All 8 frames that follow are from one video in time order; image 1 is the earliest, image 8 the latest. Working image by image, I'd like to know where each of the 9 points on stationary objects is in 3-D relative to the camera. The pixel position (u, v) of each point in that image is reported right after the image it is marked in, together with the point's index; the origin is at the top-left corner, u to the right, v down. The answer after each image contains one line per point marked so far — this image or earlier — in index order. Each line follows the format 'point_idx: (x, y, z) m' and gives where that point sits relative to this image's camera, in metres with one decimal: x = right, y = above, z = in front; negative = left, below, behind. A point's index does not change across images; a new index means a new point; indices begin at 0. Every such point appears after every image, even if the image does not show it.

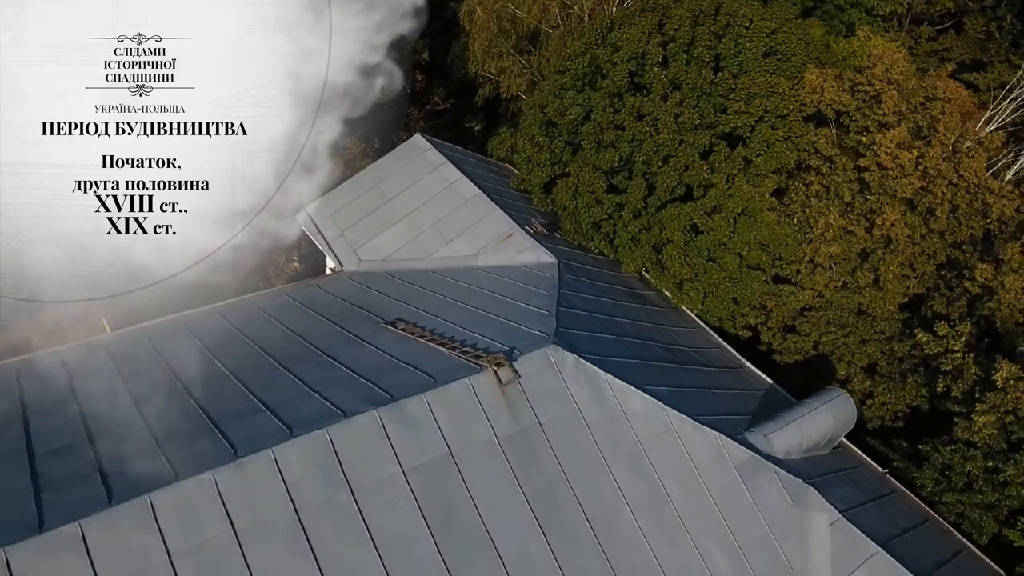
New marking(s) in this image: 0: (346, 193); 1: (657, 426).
0: (-2.1, +1.2, +14.3) m
1: (+1.2, -1.1, +9.2) m
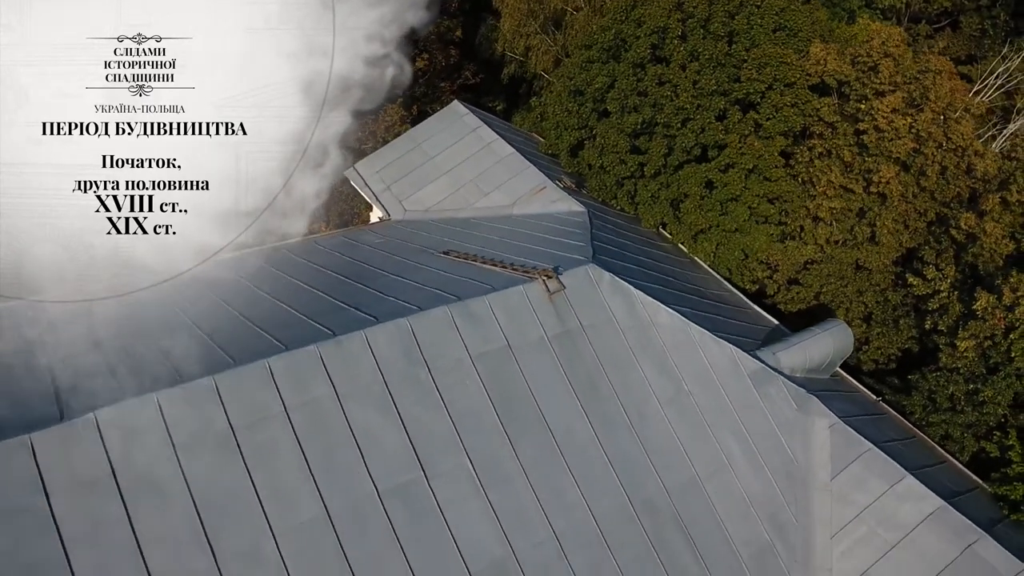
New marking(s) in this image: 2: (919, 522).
0: (-1.7, +1.9, +15.7) m
1: (+1.6, -0.4, +10.6) m
2: (+3.5, -2.0, +9.8) m
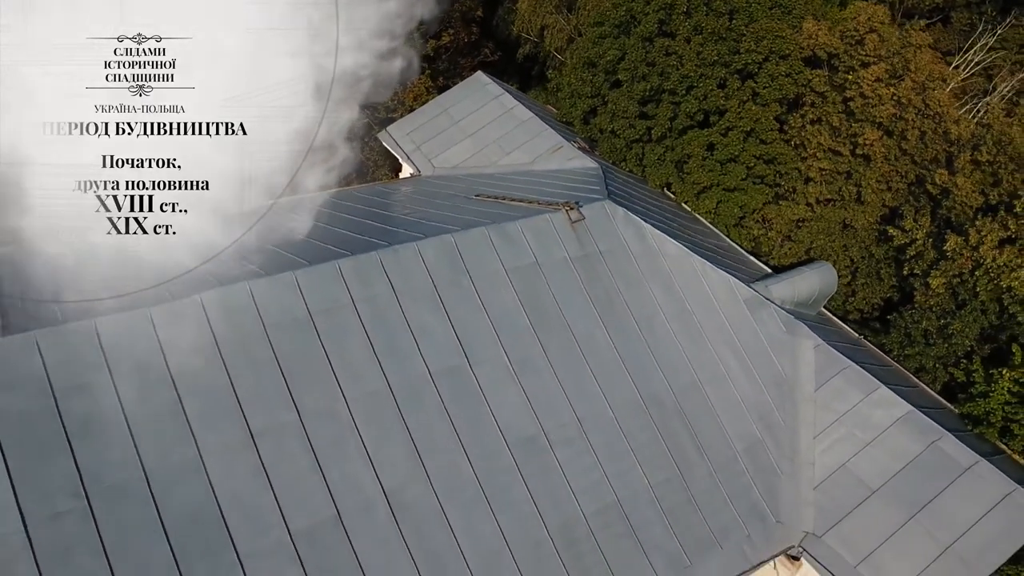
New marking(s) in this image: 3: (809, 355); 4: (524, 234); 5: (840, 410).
0: (-1.4, +2.6, +17.2) m
1: (+1.8, +0.3, +12.0) m
2: (+3.8, -1.3, +11.3) m
3: (+3.2, -0.7, +12.1) m
4: (+0.1, +0.6, +11.0) m
5: (+3.4, -1.2, +11.6) m
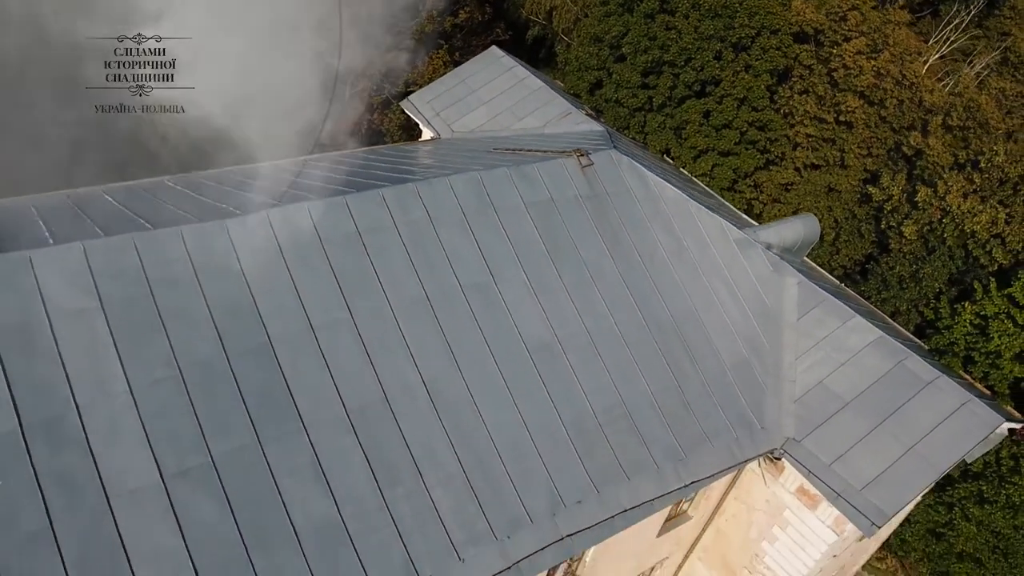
0: (-1.2, +3.3, +18.7) m
1: (+2.0, +1.0, +13.5) m
2: (+4.0, -0.6, +12.7) m
3: (+3.4, 0.0, +13.6) m
4: (+0.3, +1.3, +12.5) m
5: (+3.5, -0.5, +13.0) m
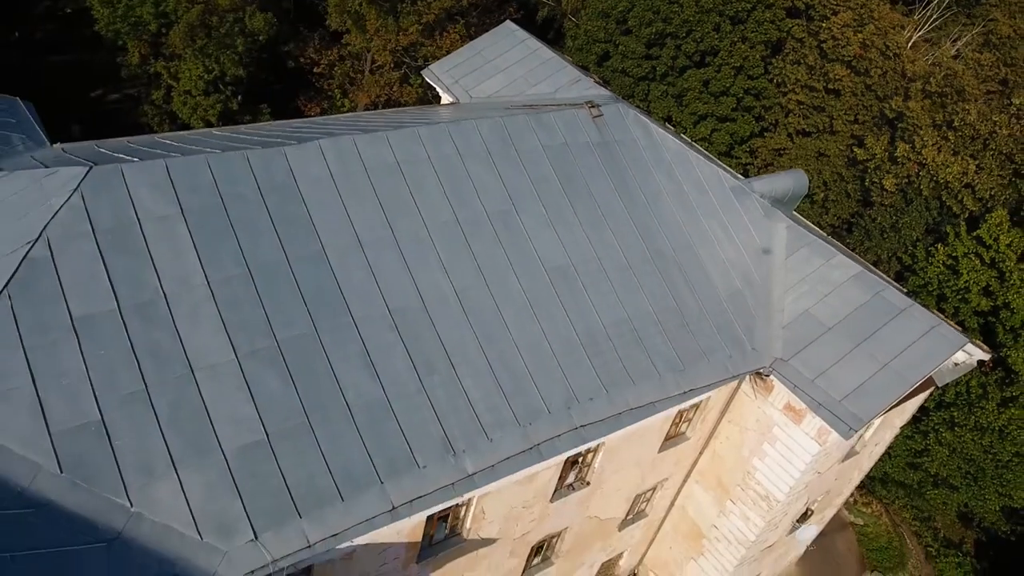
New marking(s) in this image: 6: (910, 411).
0: (-1.0, +4.1, +20.1) m
1: (+2.2, +1.7, +14.9) m
2: (+4.2, +0.1, +14.1) m
3: (+3.6, +0.7, +15.0) m
4: (+0.5, +2.1, +13.9) m
5: (+3.7, +0.2, +14.4) m
6: (+5.6, -1.7, +15.8) m
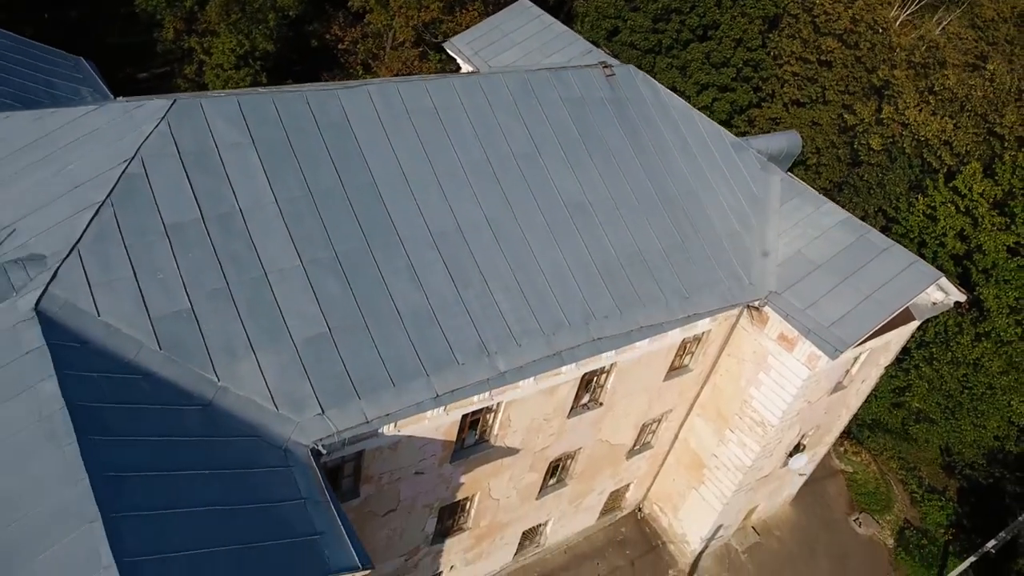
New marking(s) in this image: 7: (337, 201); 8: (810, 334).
0: (-0.7, +4.9, +21.6) m
1: (+2.5, +2.5, +16.4) m
2: (+4.5, +0.9, +15.6) m
3: (+3.9, +1.5, +16.5) m
4: (+0.8, +2.9, +15.4) m
5: (+4.0, +1.0, +15.9) m
6: (+5.8, -0.9, +17.3) m
7: (-1.8, +0.9, +11.9) m
8: (+3.8, -0.6, +14.3) m
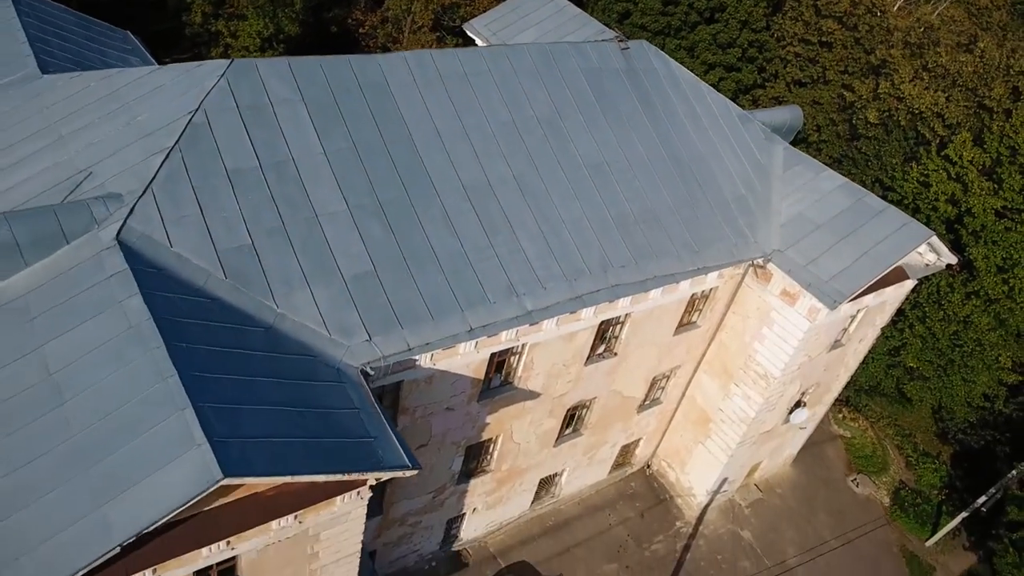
0: (-0.4, +5.5, +22.7) m
1: (+2.8, +3.1, +17.5) m
2: (+4.8, +1.5, +16.7) m
3: (+4.2, +2.1, +17.6) m
4: (+1.1, +3.5, +16.5) m
5: (+4.3, +1.6, +17.0) m
6: (+6.1, -0.4, +18.4) m
7: (-1.5, +1.5, +13.0) m
8: (+4.1, 0.0, +15.4) m
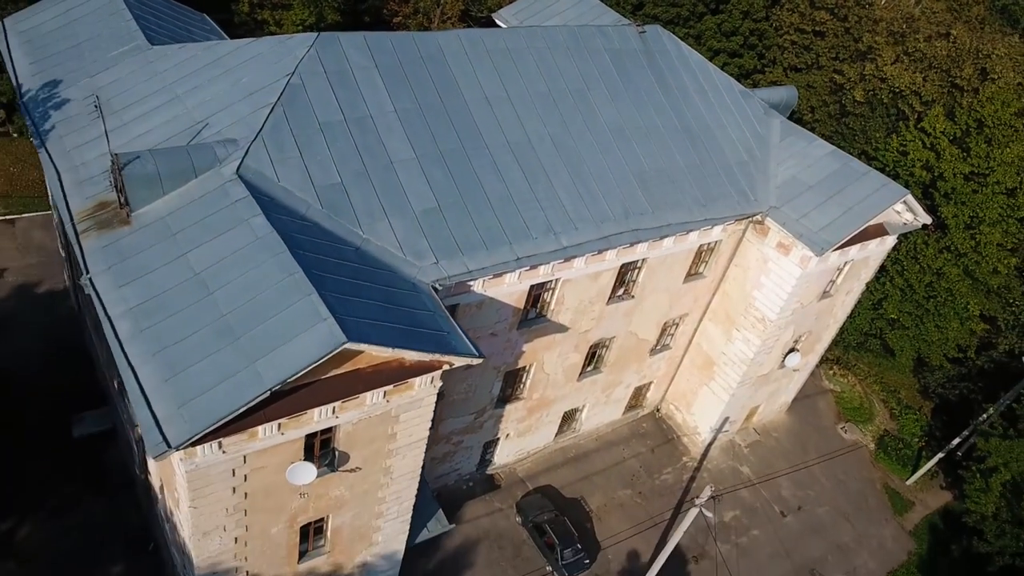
0: (+0.2, +6.3, +25.2) m
1: (+3.4, +3.9, +20.0) m
2: (+5.3, +2.3, +19.2) m
3: (+4.7, +2.9, +20.1) m
4: (+1.7, +4.3, +19.0) m
5: (+4.9, +2.4, +19.5) m
6: (+6.7, +0.4, +20.8) m
7: (-1.0, +2.4, +15.5) m
8: (+4.6, +0.8, +17.9) m
